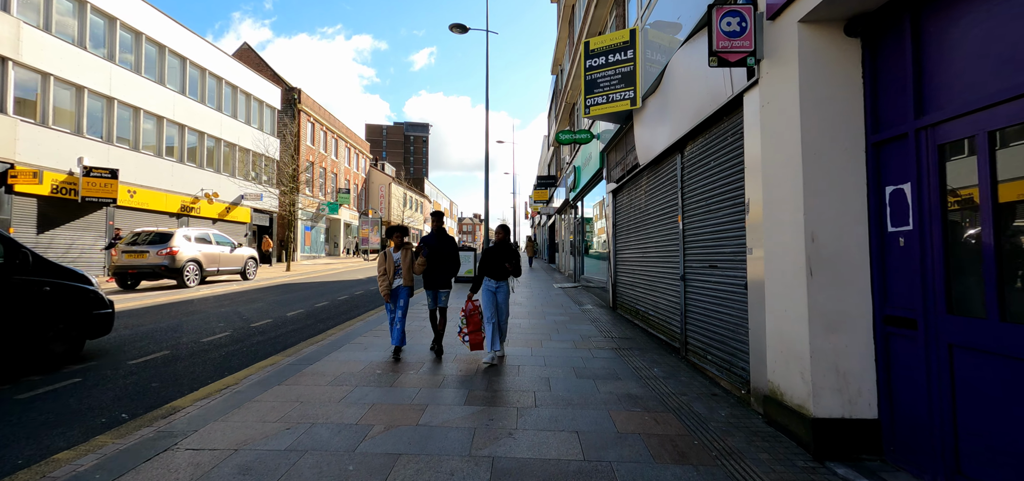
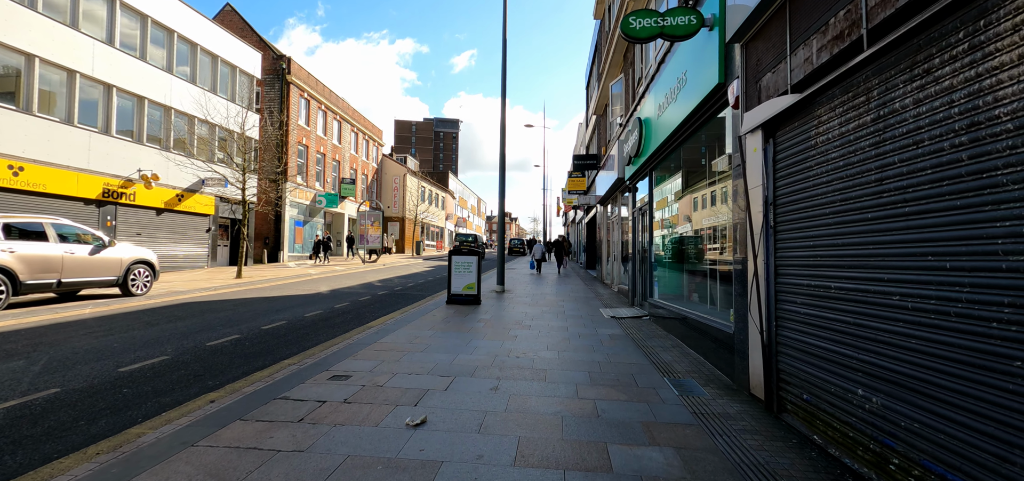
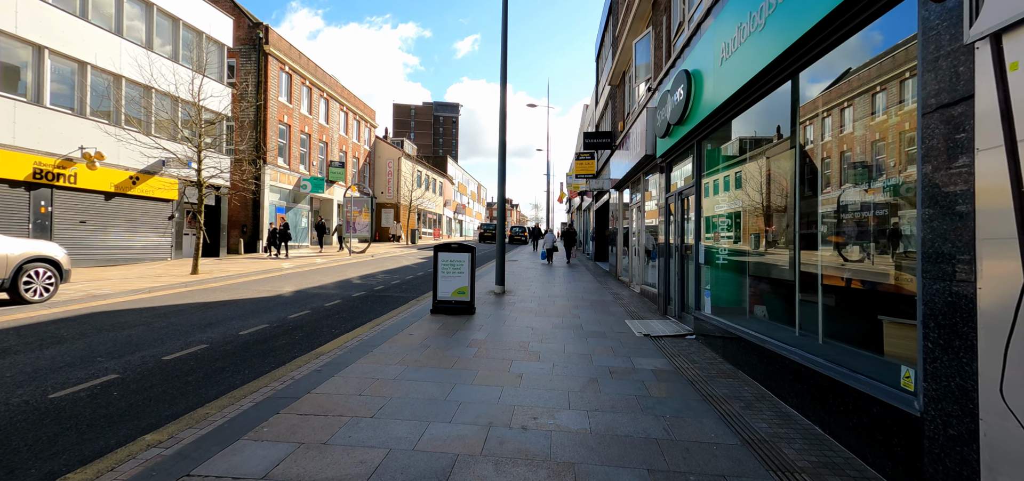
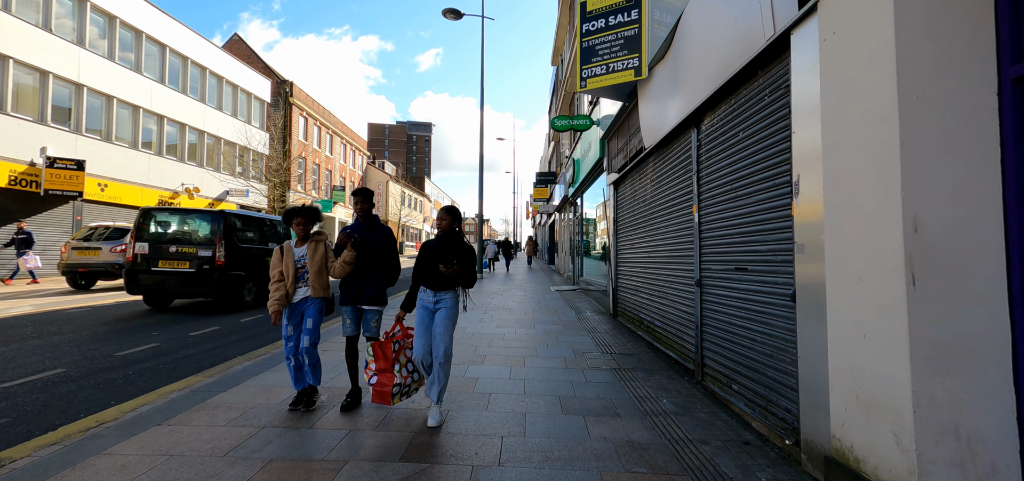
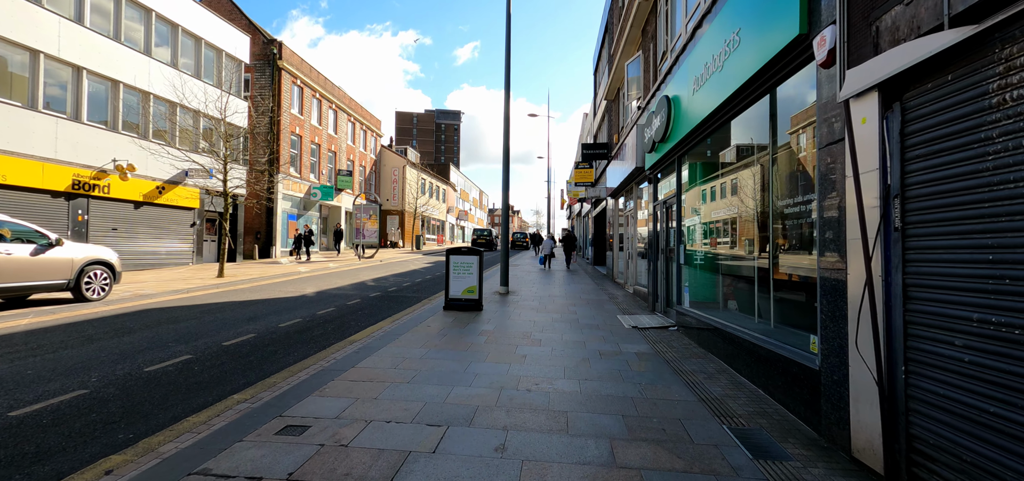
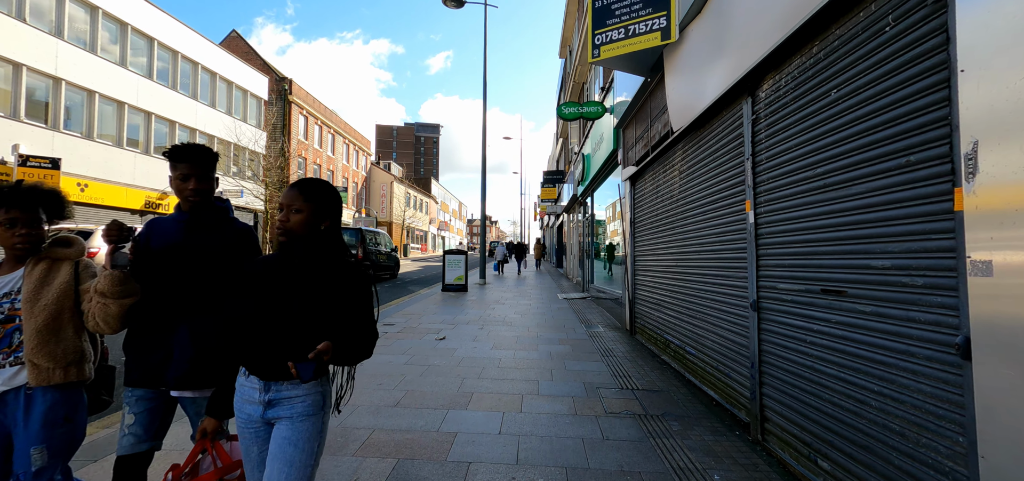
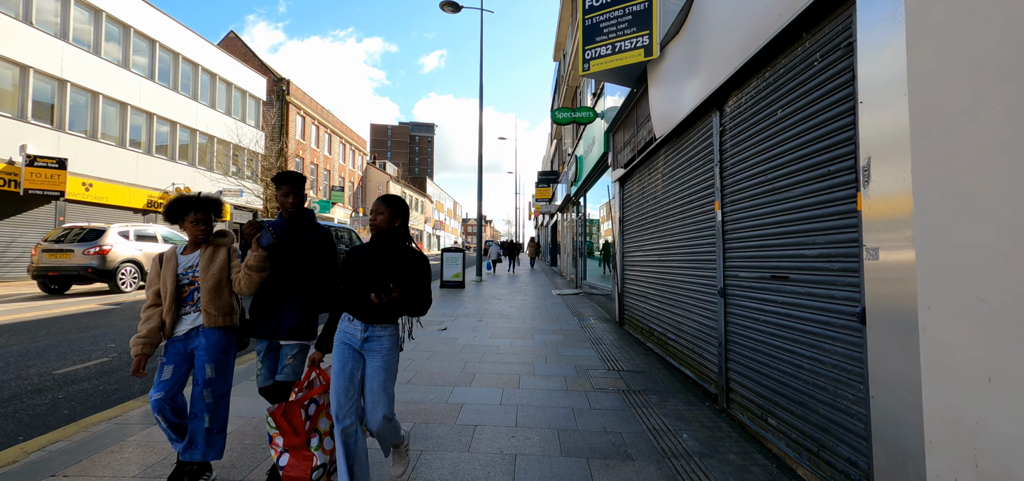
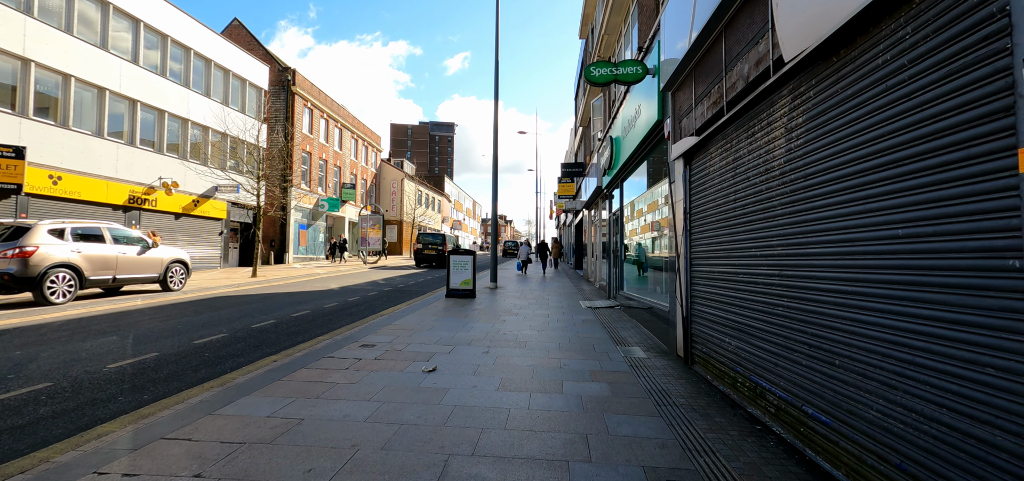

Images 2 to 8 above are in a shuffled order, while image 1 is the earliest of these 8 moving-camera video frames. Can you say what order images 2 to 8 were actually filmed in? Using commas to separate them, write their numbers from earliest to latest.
4, 7, 6, 8, 2, 5, 3
